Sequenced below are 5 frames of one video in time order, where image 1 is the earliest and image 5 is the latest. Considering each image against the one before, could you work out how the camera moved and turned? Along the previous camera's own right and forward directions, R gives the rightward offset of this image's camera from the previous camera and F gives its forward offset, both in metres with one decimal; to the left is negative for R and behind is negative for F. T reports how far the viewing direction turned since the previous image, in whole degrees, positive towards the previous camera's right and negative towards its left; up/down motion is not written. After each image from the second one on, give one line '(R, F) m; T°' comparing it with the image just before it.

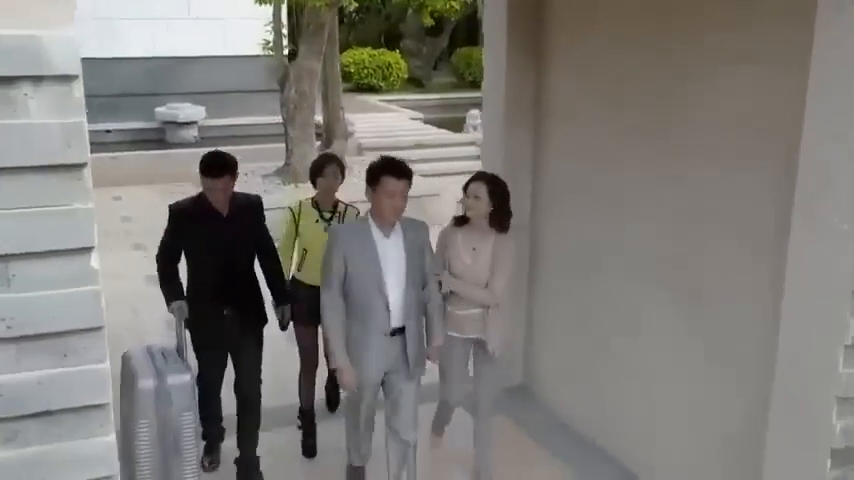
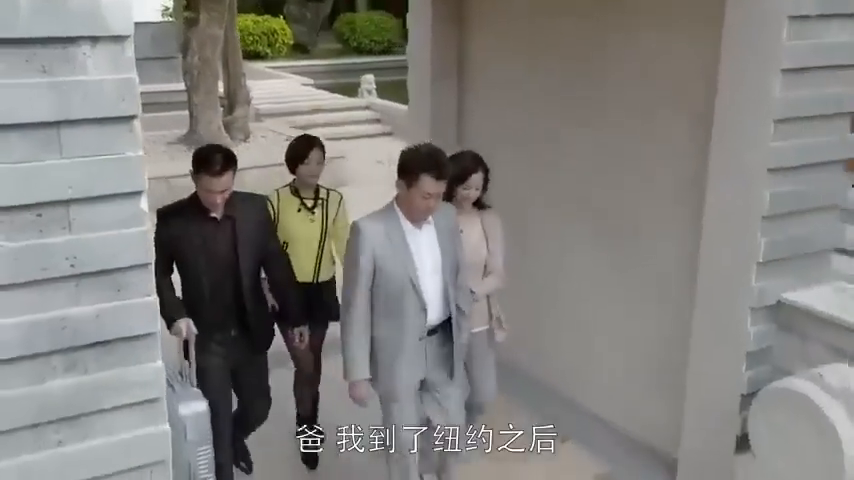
(-0.3, -0.3) m; +8°
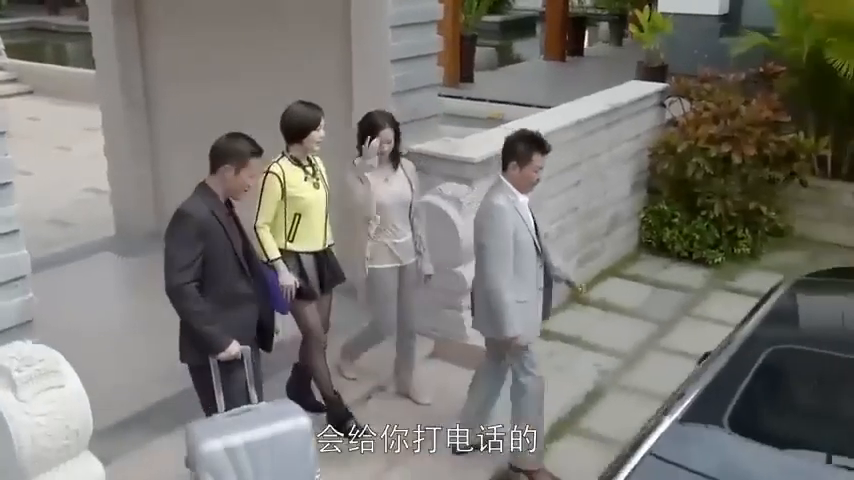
(-0.6, -1.3) m; +23°
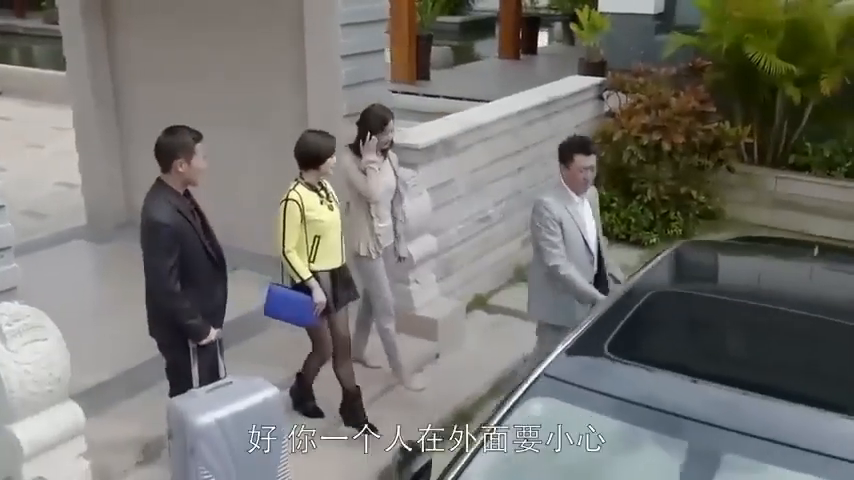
(+0.1, -0.5) m; +2°
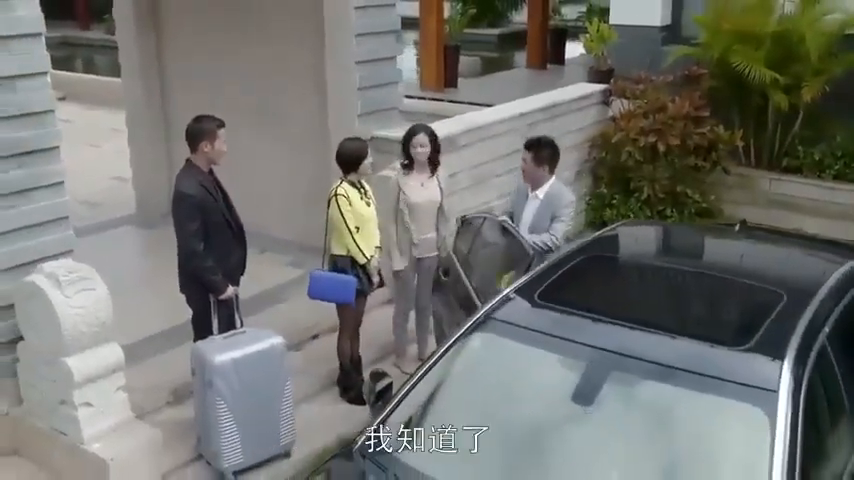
(+0.3, -0.7) m; -3°
